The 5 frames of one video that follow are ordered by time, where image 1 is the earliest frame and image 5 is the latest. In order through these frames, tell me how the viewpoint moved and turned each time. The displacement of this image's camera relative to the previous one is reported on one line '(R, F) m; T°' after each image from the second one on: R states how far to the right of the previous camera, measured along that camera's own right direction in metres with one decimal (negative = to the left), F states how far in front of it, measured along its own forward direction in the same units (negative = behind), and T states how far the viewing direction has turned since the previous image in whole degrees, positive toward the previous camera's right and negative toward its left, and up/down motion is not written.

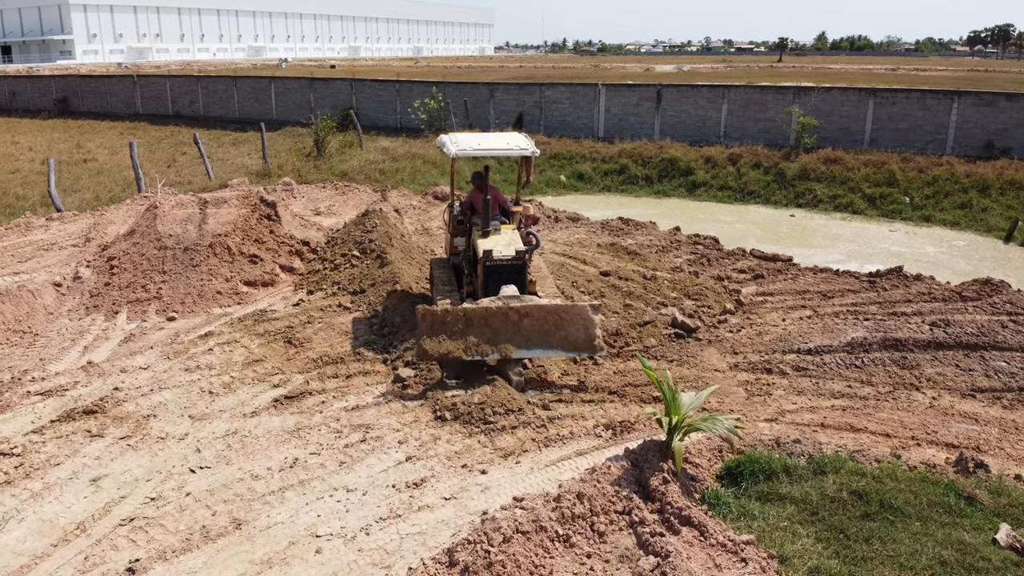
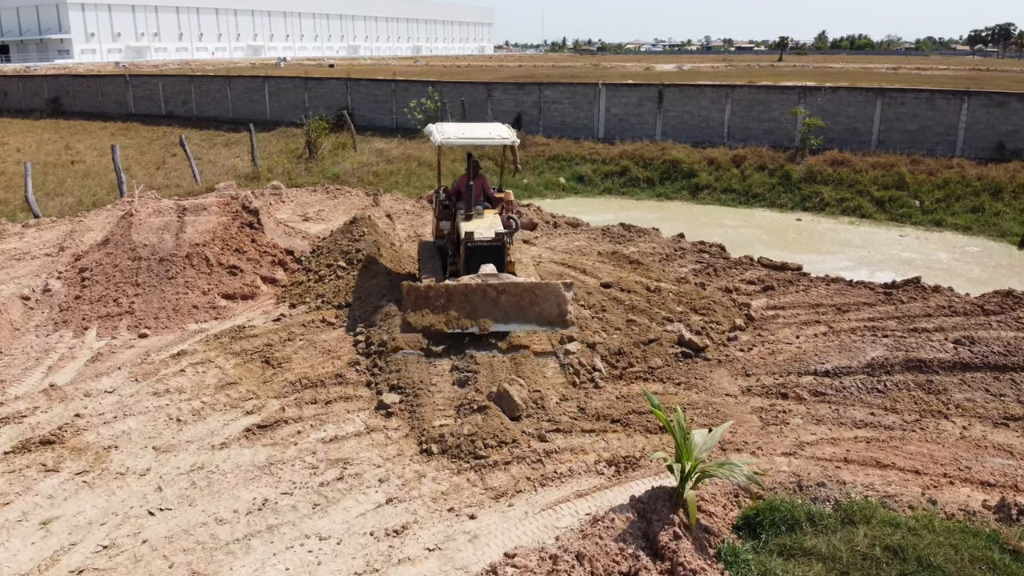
(+0.1, +0.6) m; 0°
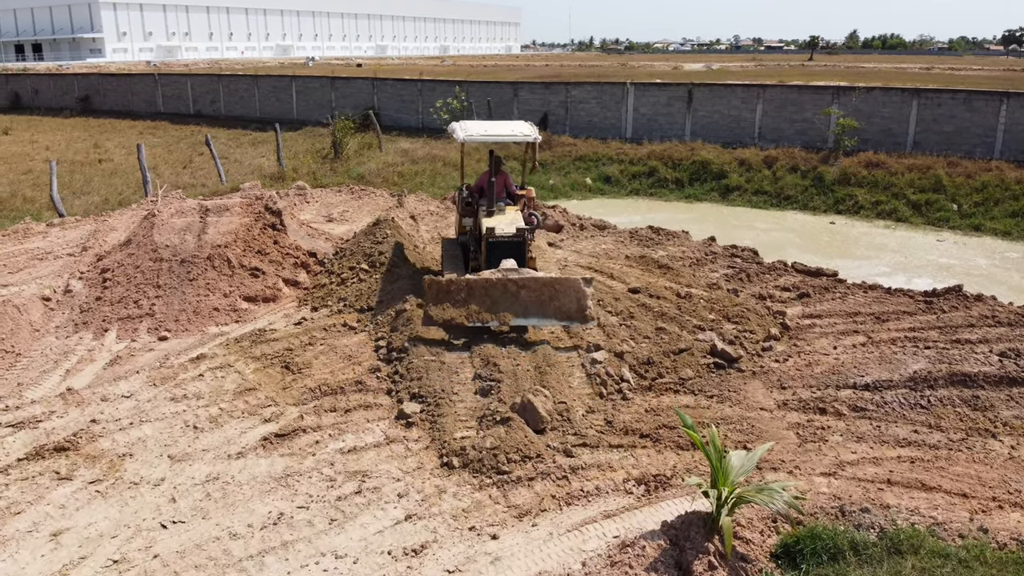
(0.0, +0.3) m; -2°
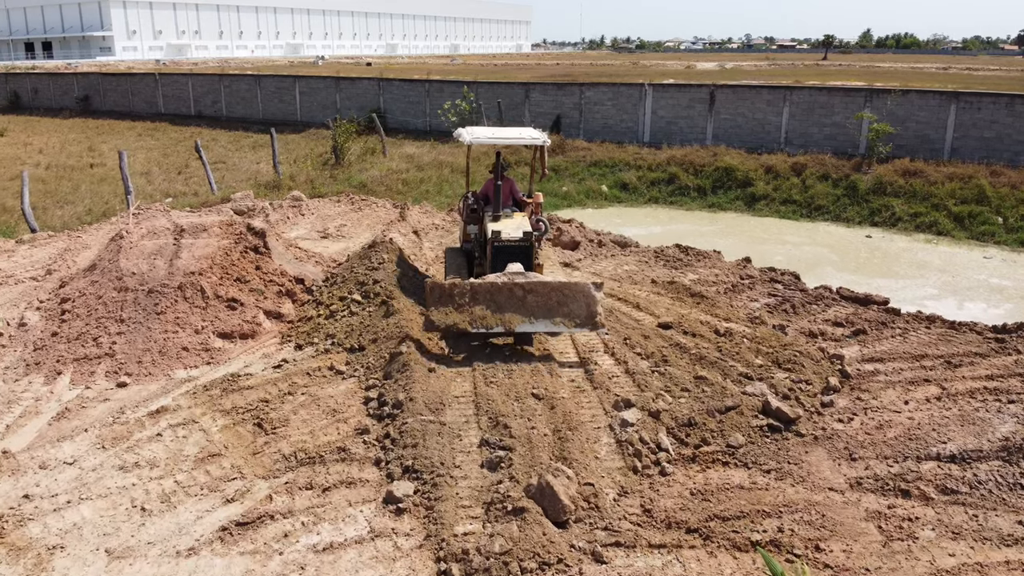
(0.0, +1.2) m; -1°
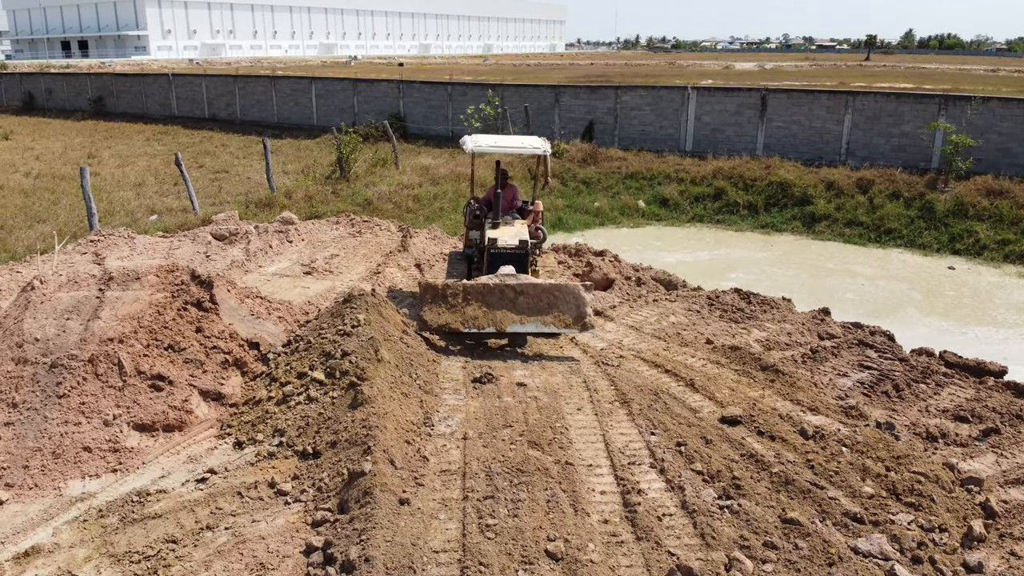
(+0.1, +2.1) m; -2°
